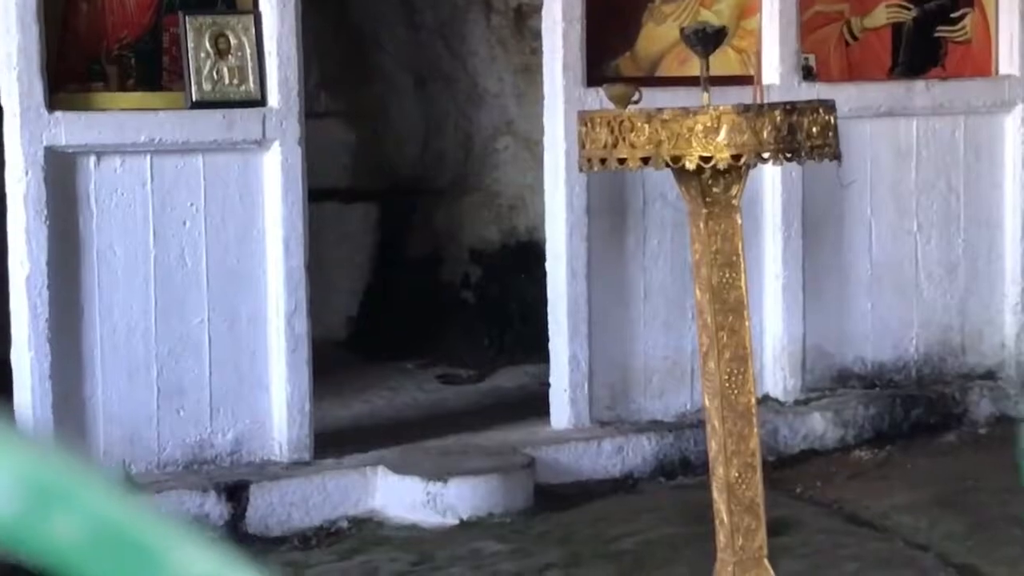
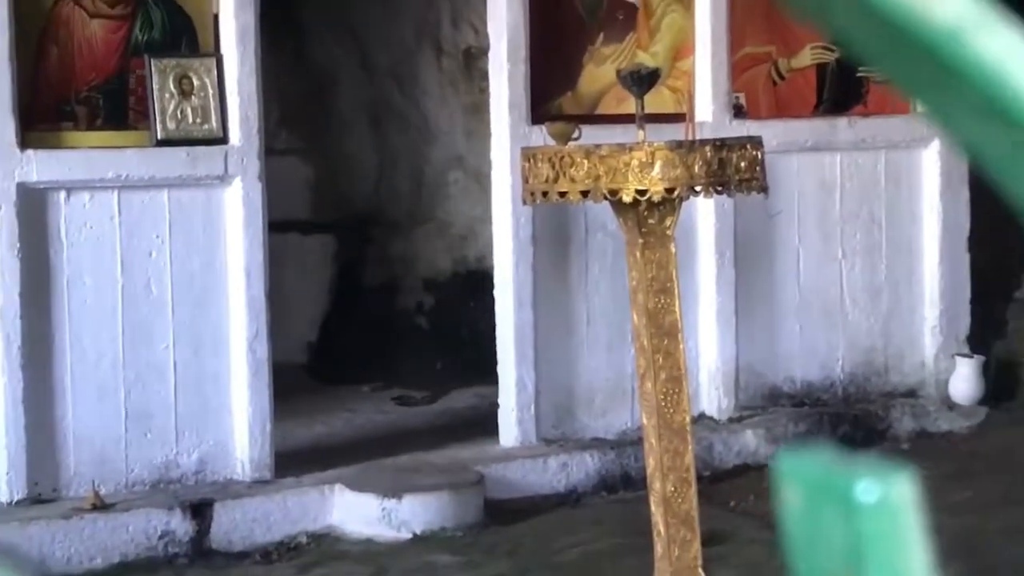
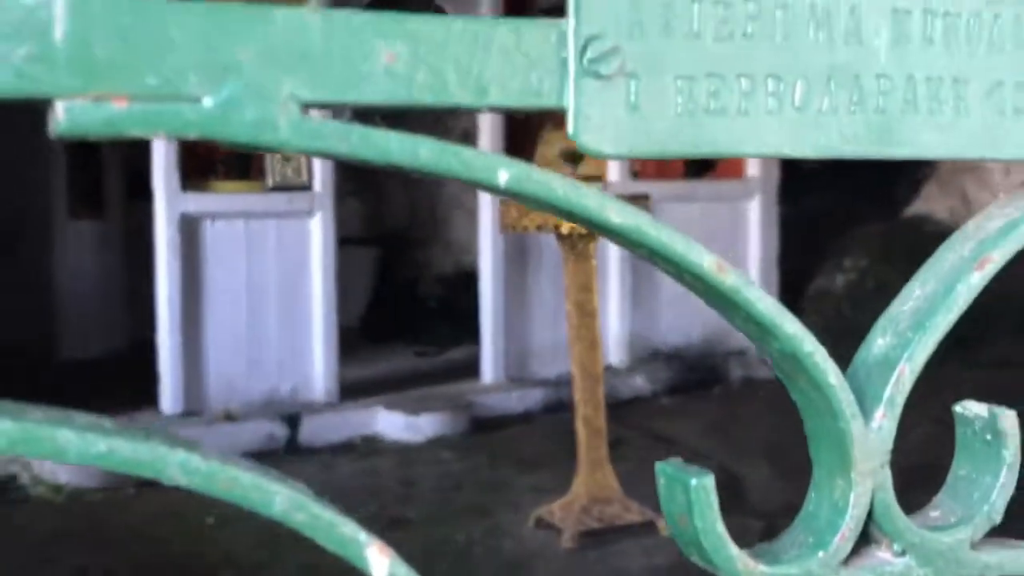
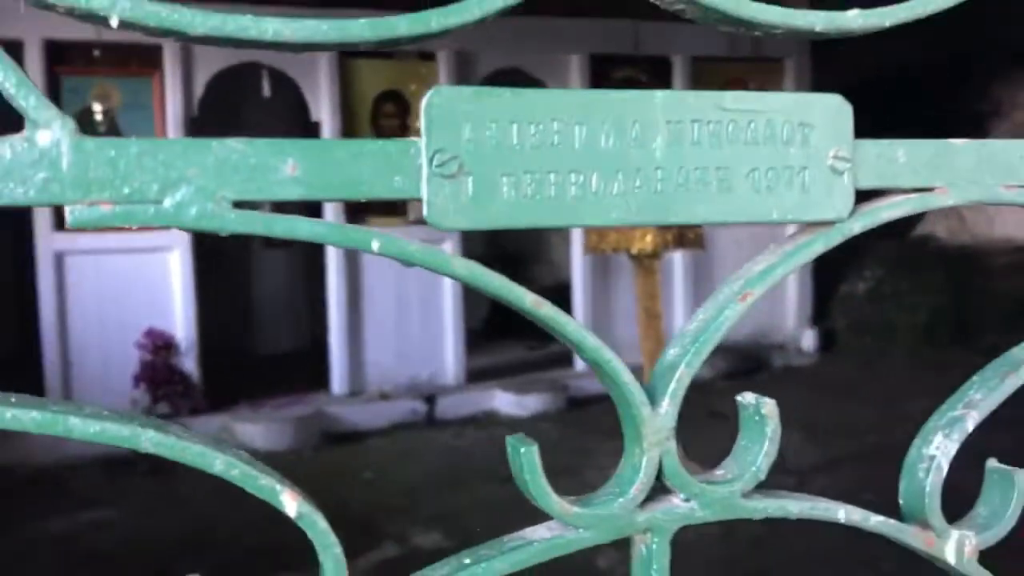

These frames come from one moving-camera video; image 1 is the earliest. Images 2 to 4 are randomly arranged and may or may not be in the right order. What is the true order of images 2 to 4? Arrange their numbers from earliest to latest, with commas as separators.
2, 3, 4
